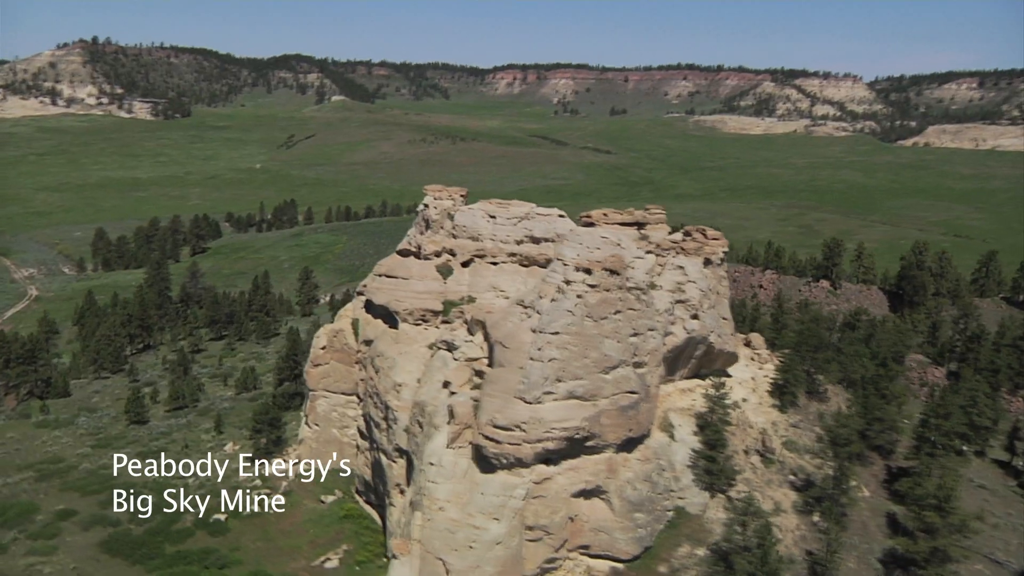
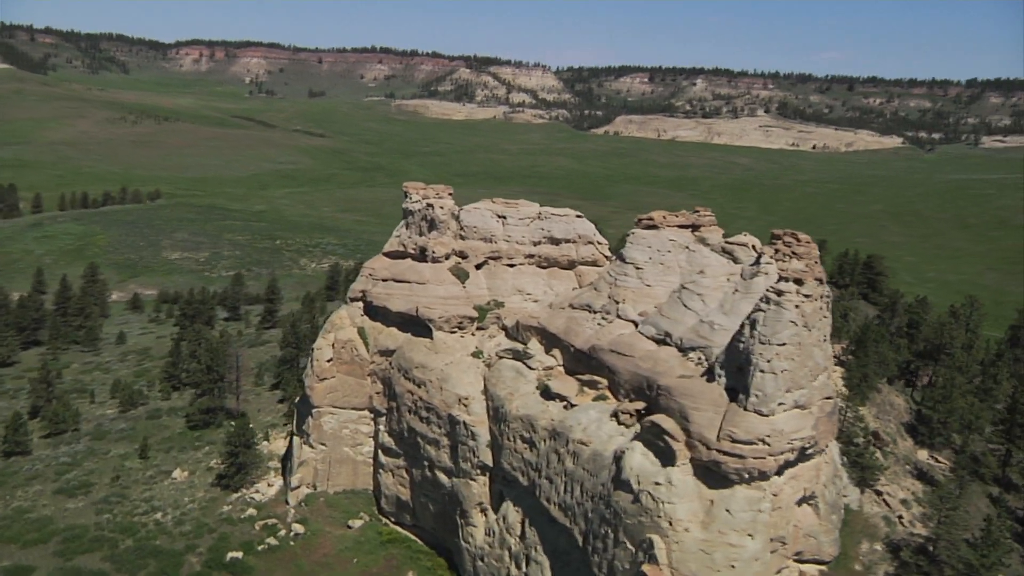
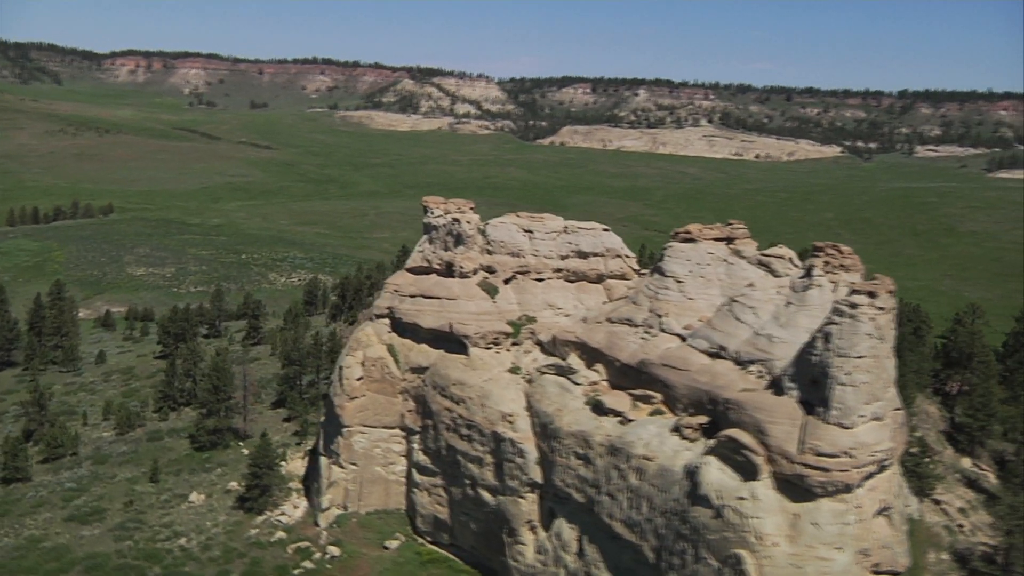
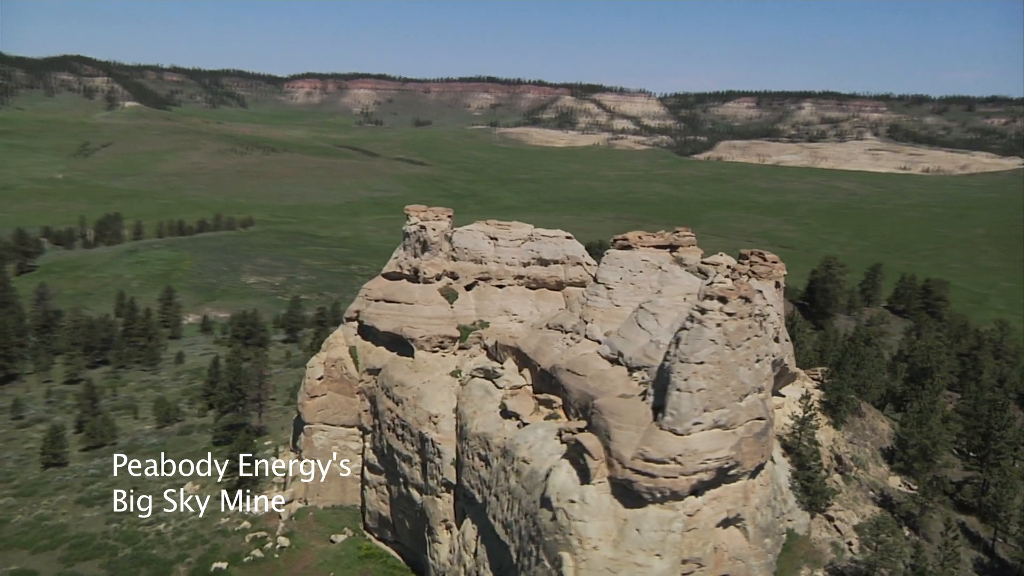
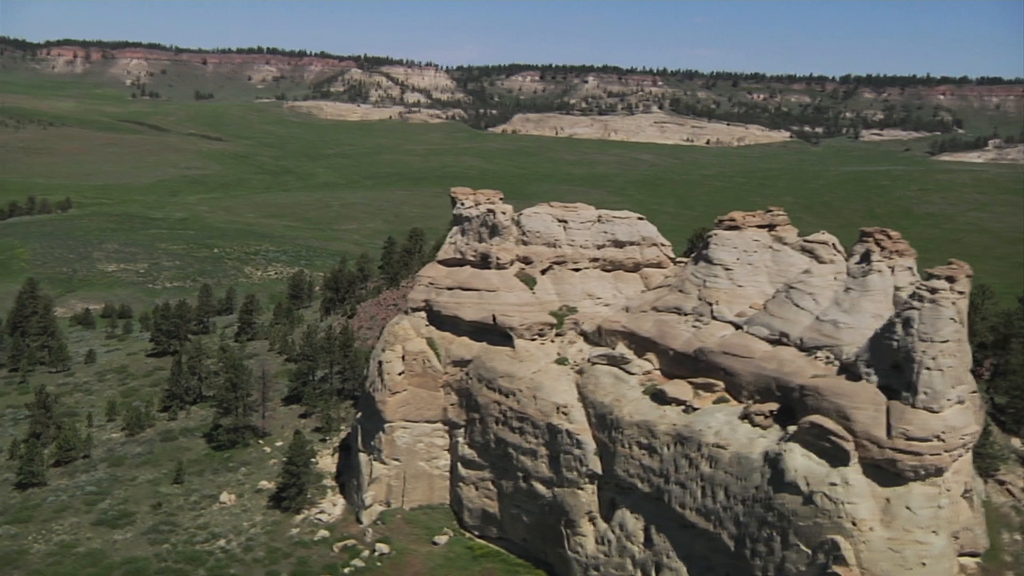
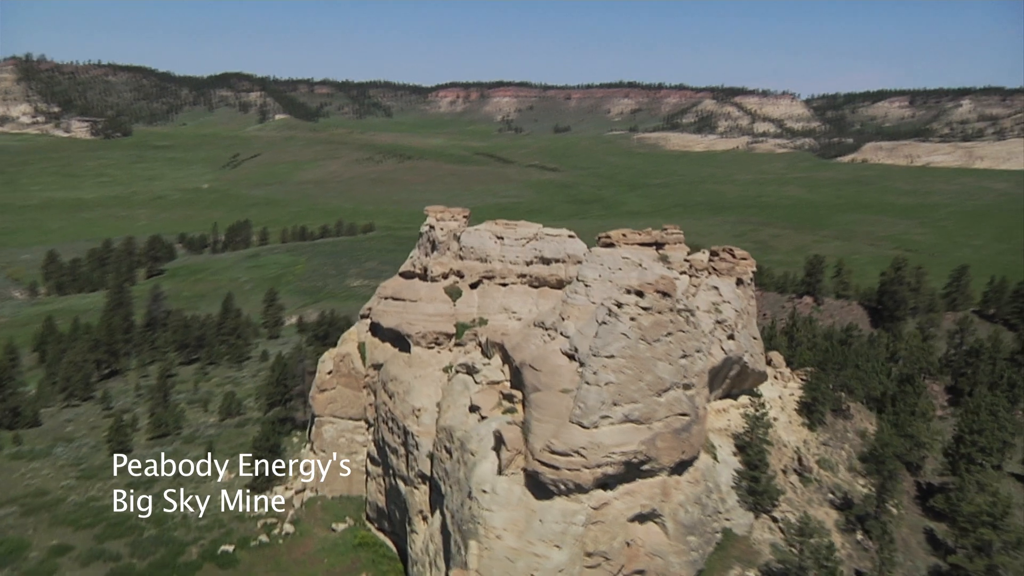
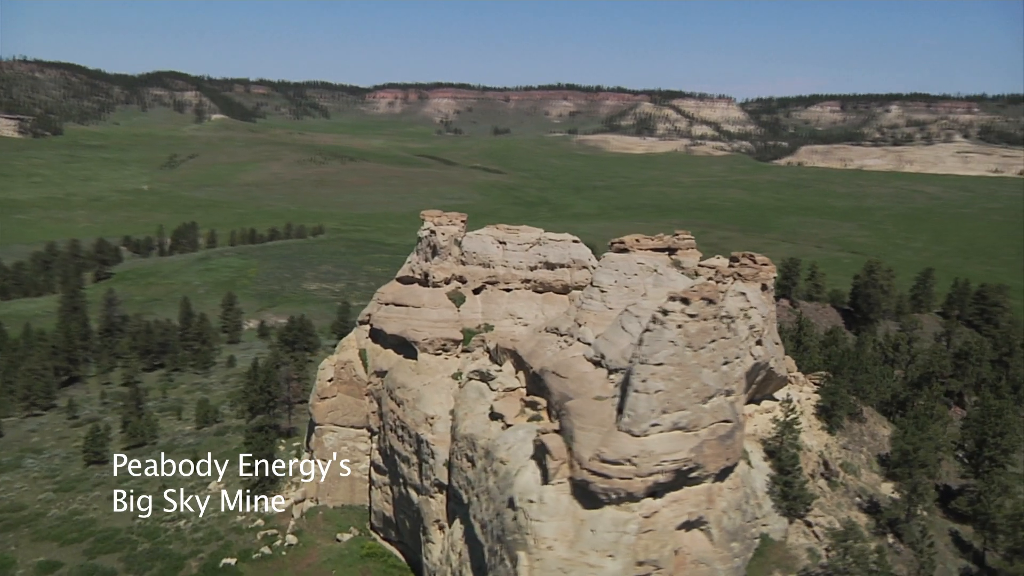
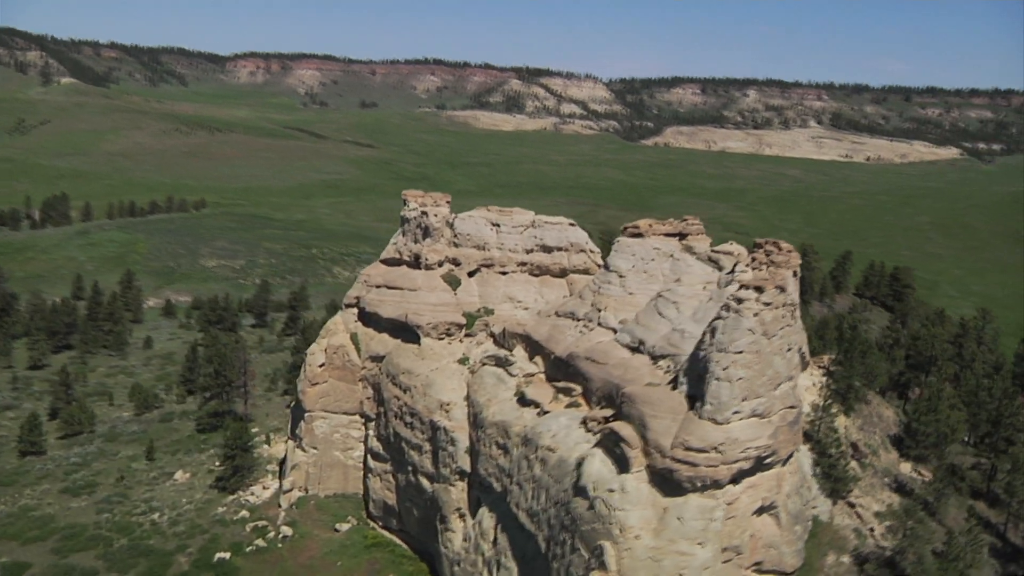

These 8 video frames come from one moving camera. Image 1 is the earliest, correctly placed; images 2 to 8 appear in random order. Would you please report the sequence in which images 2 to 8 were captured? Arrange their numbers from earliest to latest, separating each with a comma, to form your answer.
6, 7, 4, 8, 2, 3, 5
